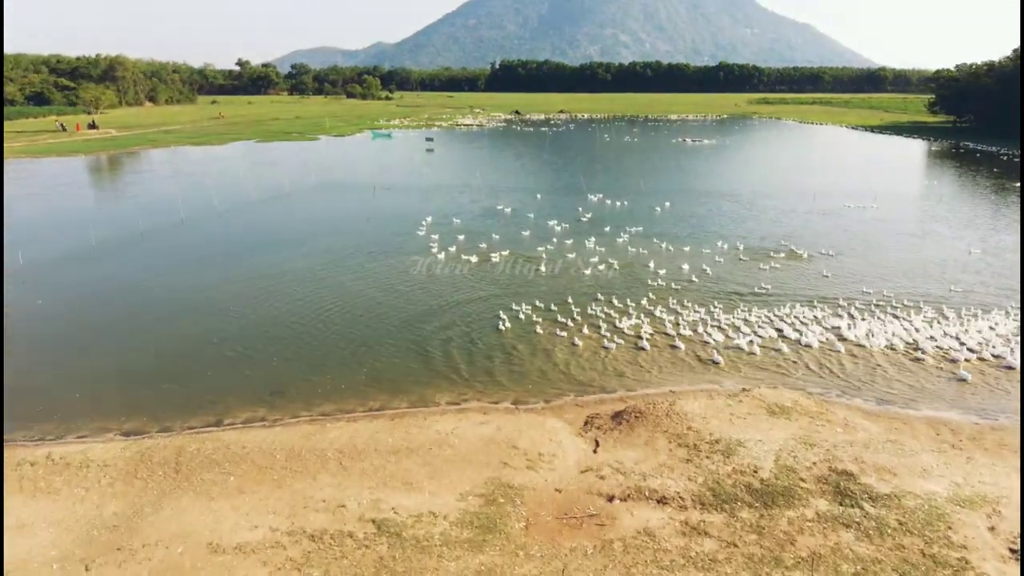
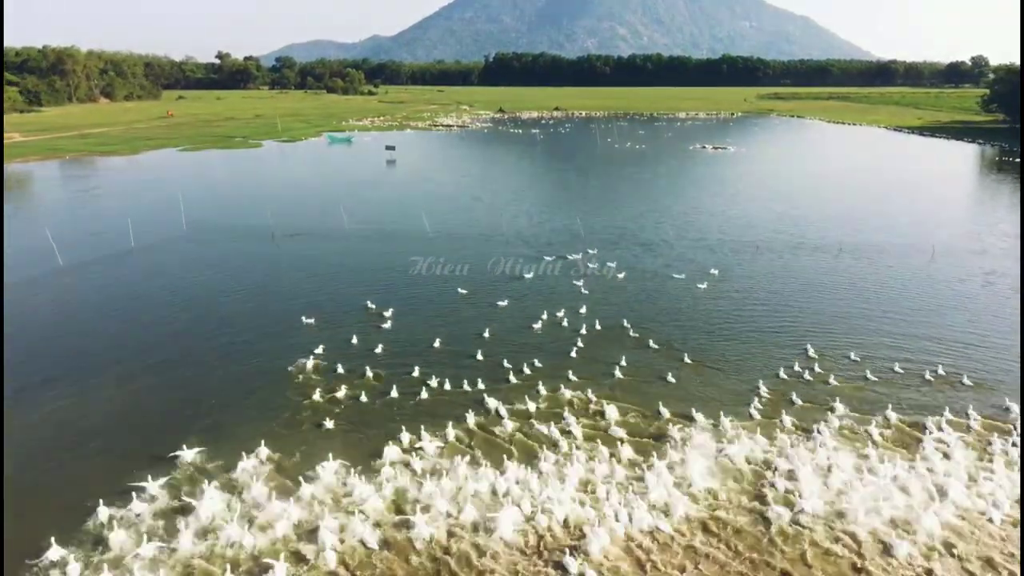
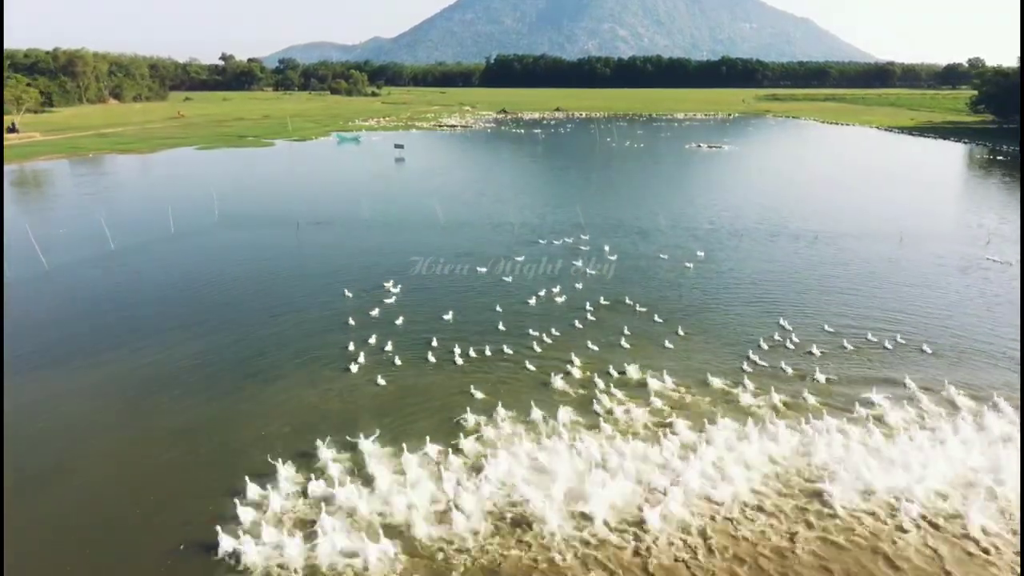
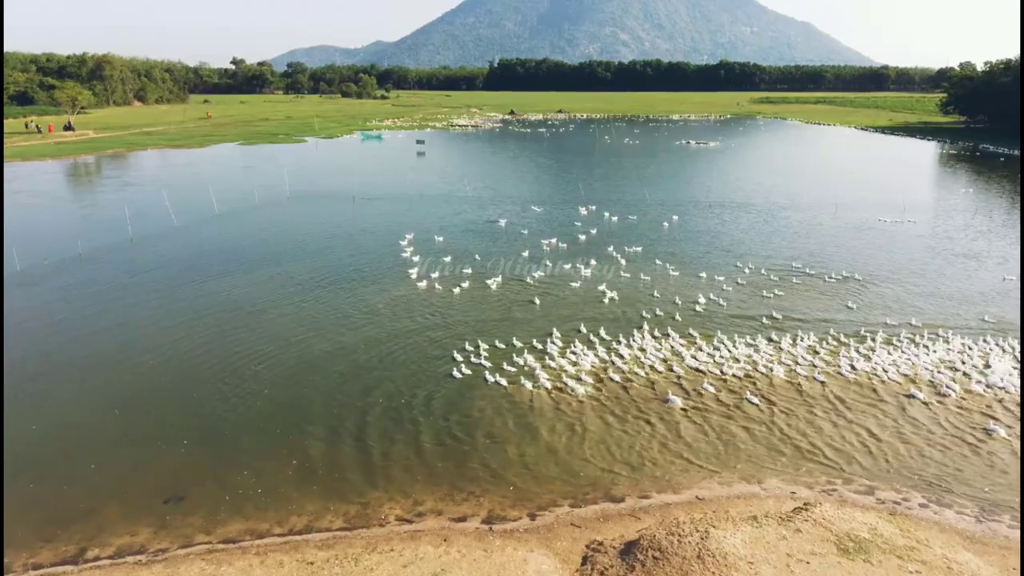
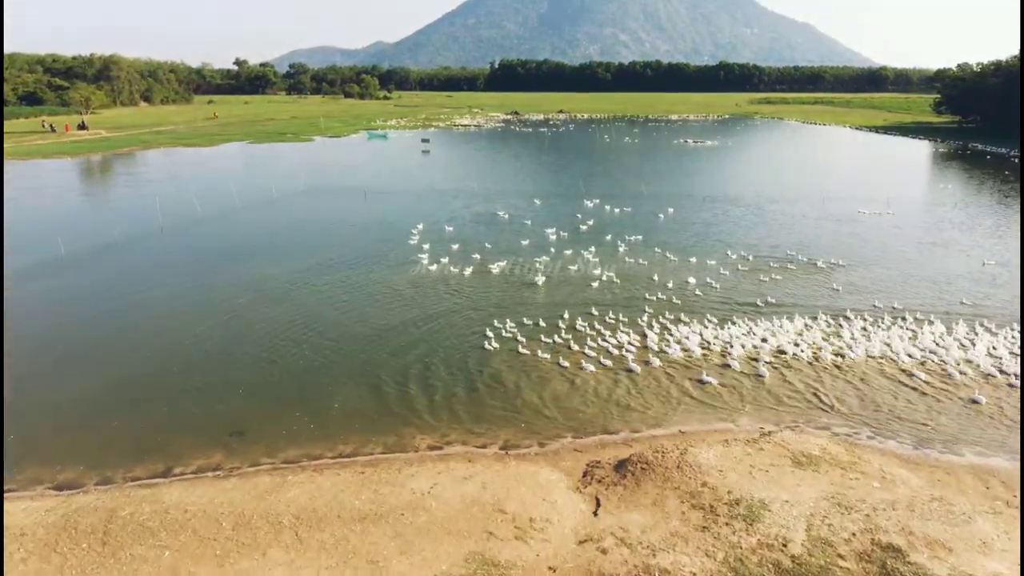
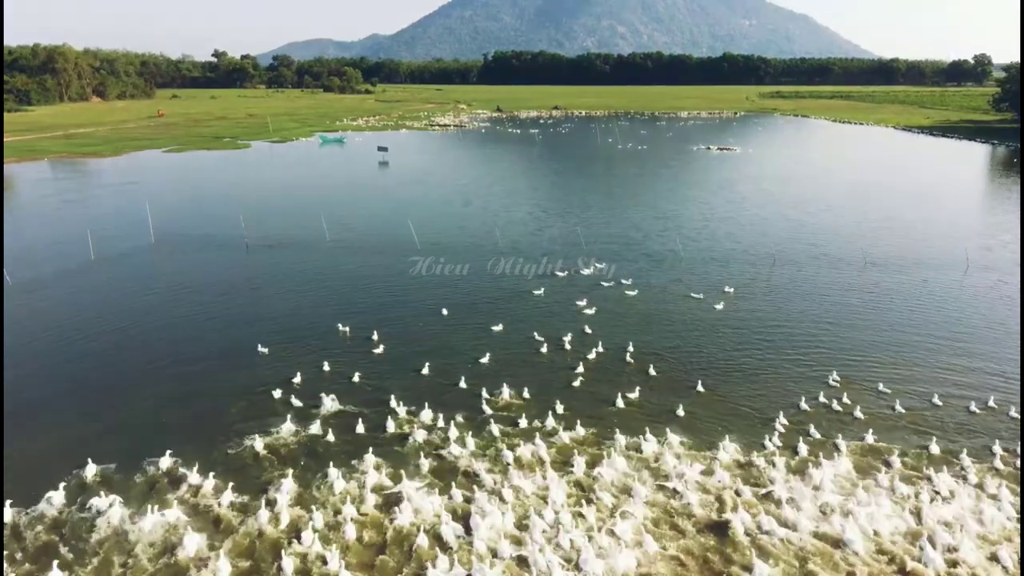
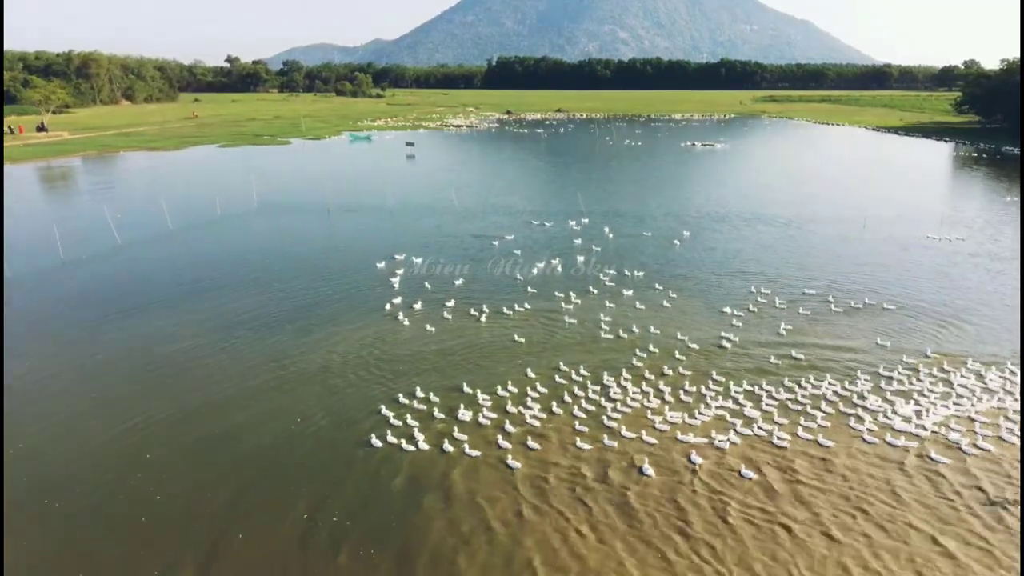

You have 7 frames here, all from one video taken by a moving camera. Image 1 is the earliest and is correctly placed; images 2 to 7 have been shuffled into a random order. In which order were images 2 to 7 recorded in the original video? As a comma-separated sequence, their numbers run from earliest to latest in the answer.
5, 4, 7, 3, 2, 6
